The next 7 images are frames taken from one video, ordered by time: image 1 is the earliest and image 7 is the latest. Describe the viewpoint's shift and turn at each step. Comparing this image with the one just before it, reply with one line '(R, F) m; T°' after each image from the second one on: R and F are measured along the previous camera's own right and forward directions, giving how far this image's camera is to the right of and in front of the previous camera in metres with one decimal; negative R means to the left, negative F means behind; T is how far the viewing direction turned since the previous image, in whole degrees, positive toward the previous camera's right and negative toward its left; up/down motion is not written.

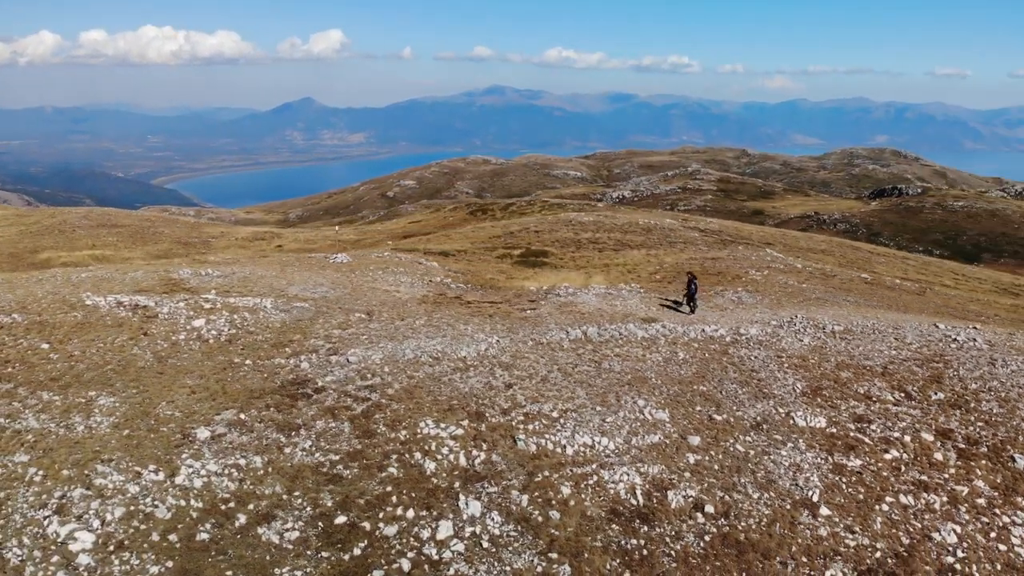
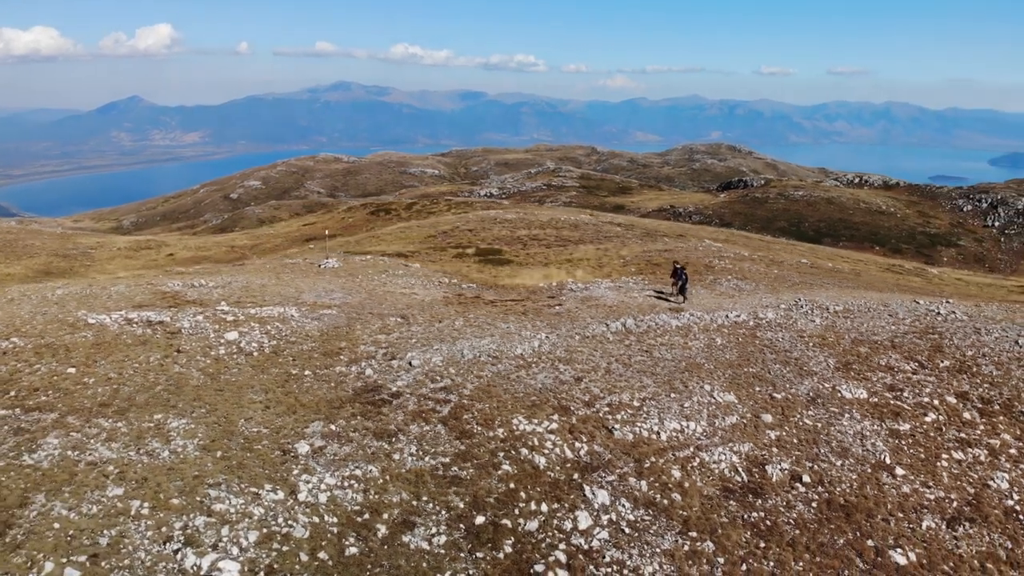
(-6.2, 0.0) m; +11°
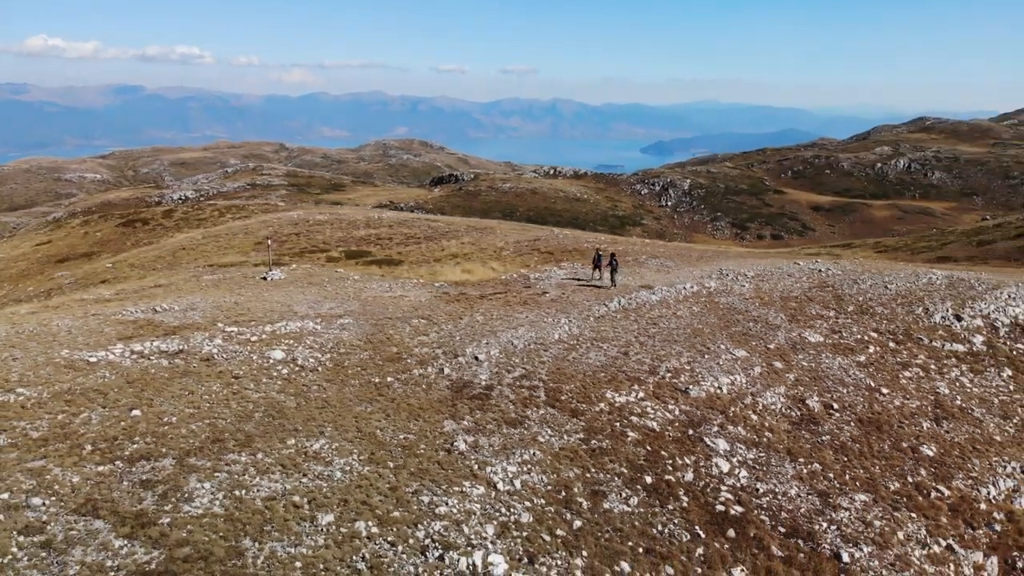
(-11.0, +0.5) m; +22°
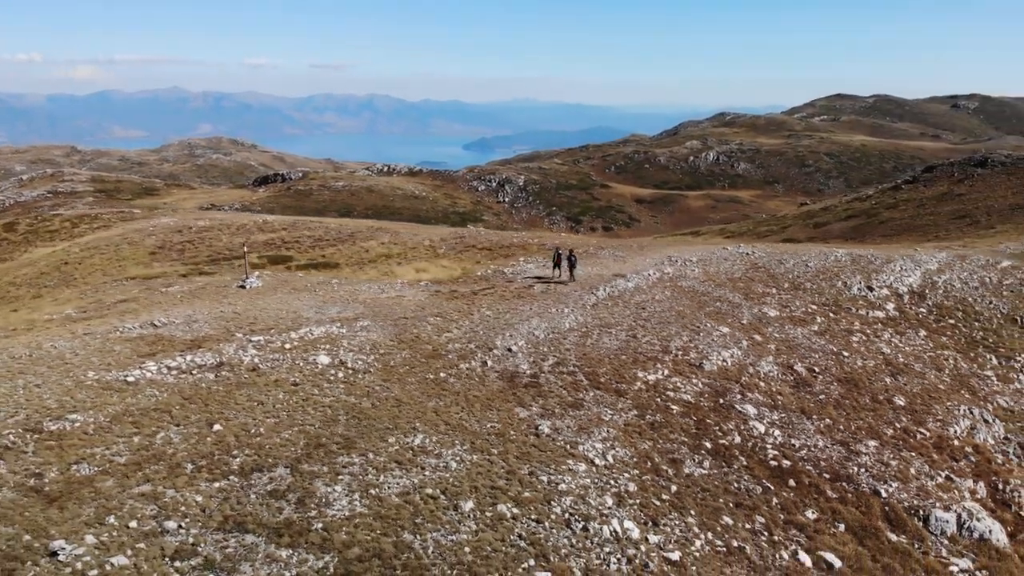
(-6.6, -0.5) m; +13°
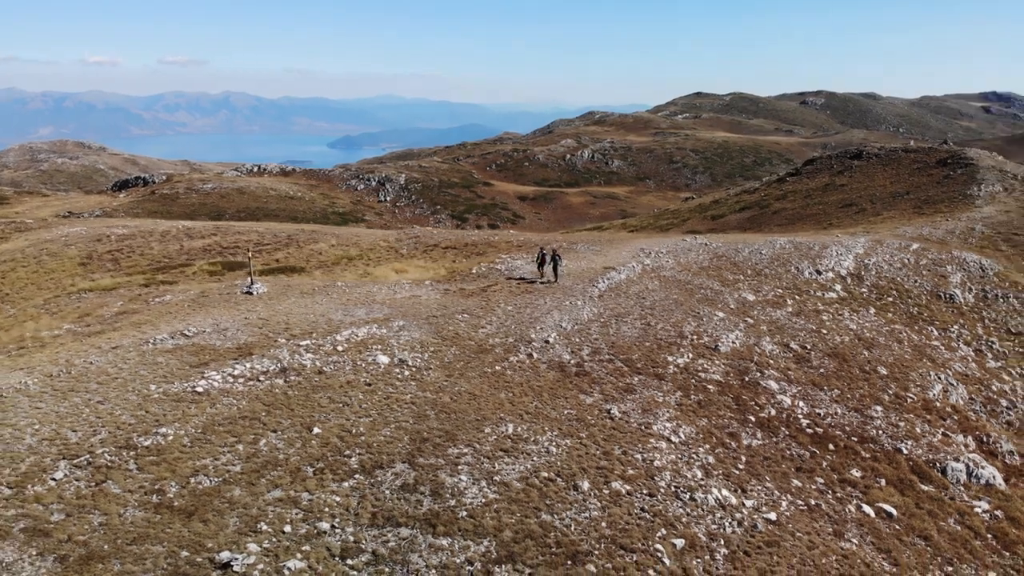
(-5.5, -0.6) m; +9°
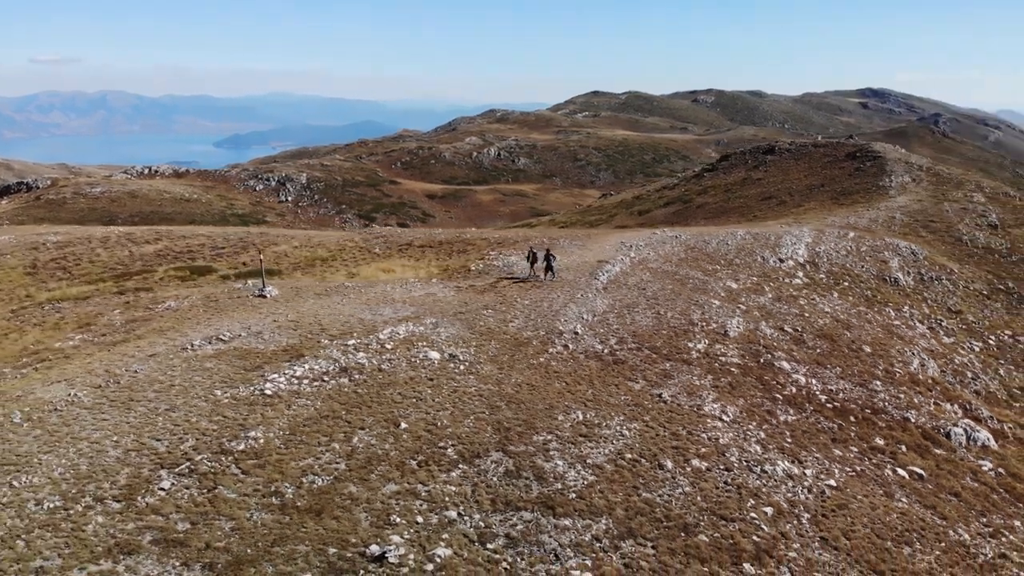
(-4.5, -0.5) m; +7°
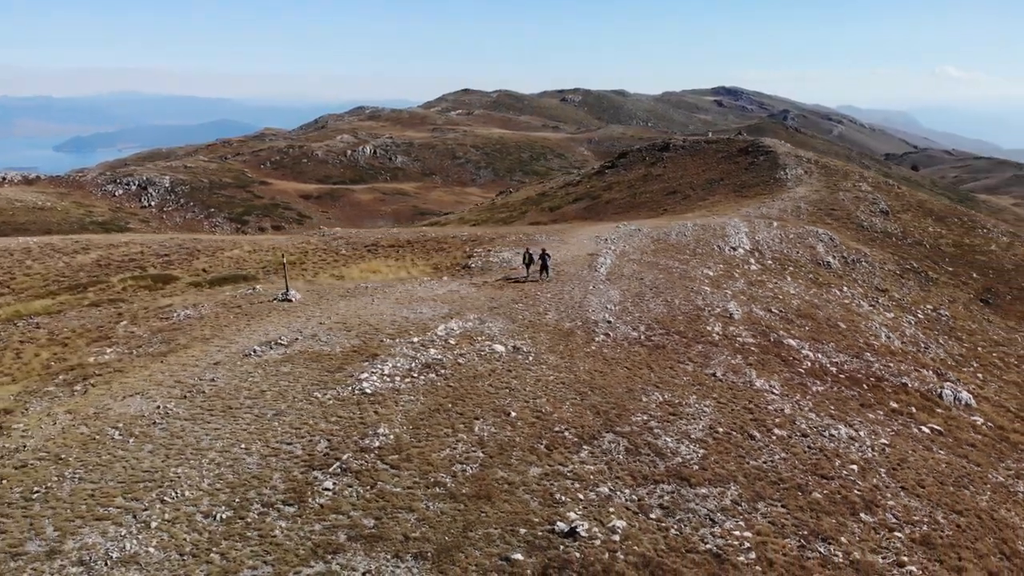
(-6.1, -0.6) m; +9°
